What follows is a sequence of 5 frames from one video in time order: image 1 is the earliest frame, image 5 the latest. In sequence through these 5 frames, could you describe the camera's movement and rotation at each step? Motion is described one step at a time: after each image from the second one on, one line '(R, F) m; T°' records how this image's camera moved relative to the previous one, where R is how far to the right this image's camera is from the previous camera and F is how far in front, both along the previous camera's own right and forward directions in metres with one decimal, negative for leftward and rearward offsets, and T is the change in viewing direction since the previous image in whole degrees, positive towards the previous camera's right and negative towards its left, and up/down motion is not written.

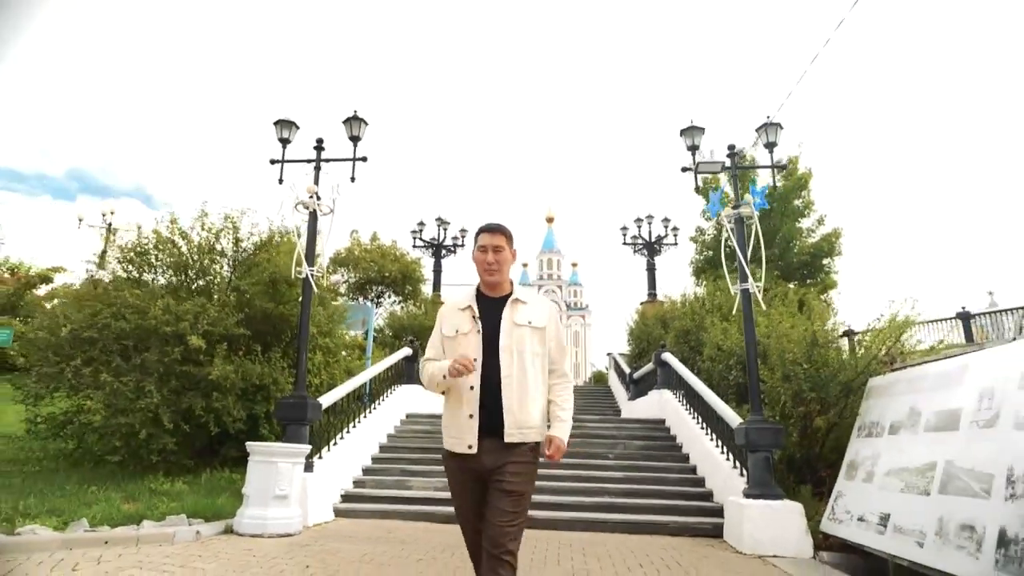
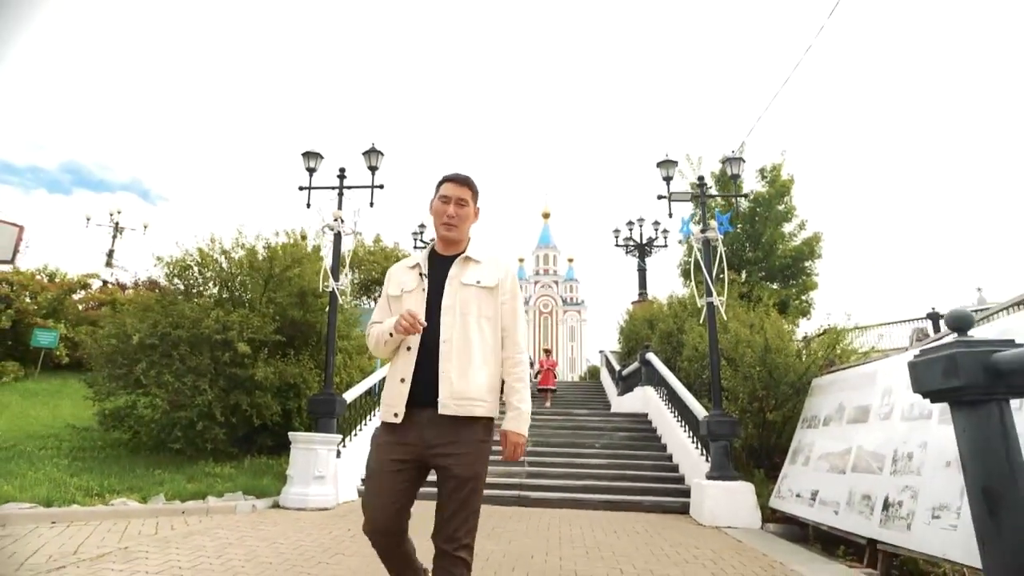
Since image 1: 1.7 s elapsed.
(0.0, -1.2) m; 0°
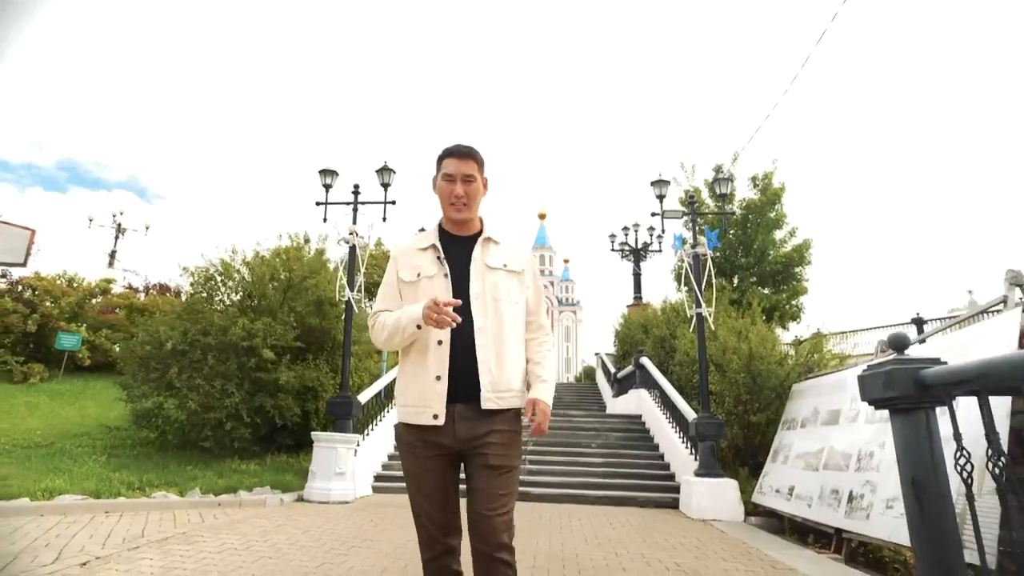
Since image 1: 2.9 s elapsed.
(-0.1, -0.7) m; 0°
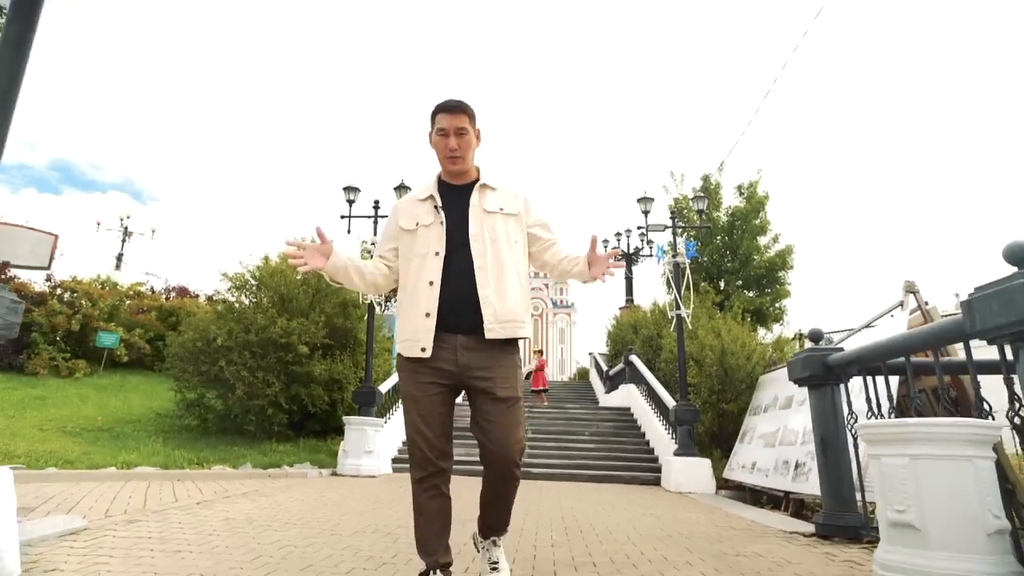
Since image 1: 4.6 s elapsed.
(-0.1, -1.3) m; +1°
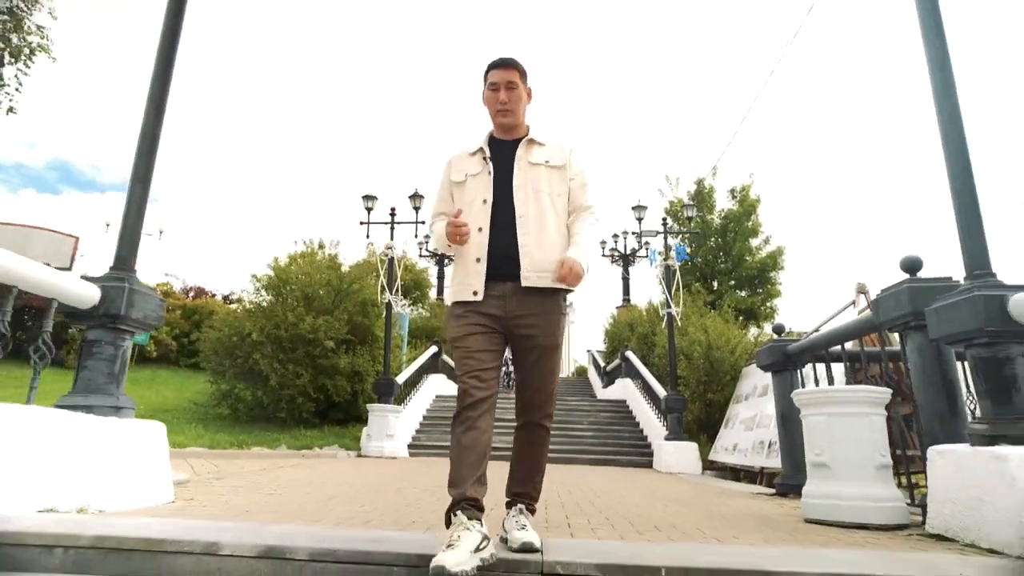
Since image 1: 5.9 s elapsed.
(-0.1, -1.0) m; 0°
